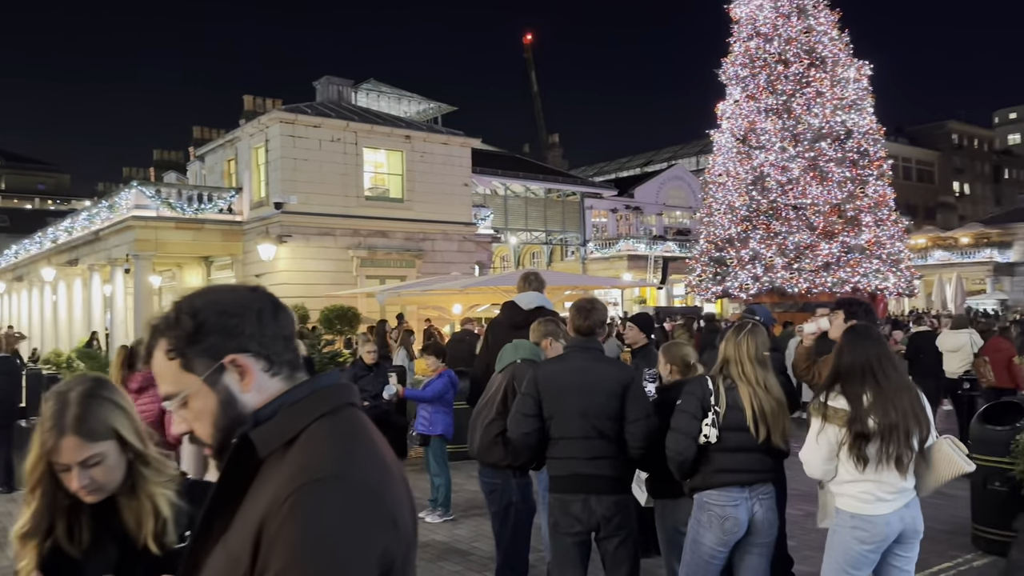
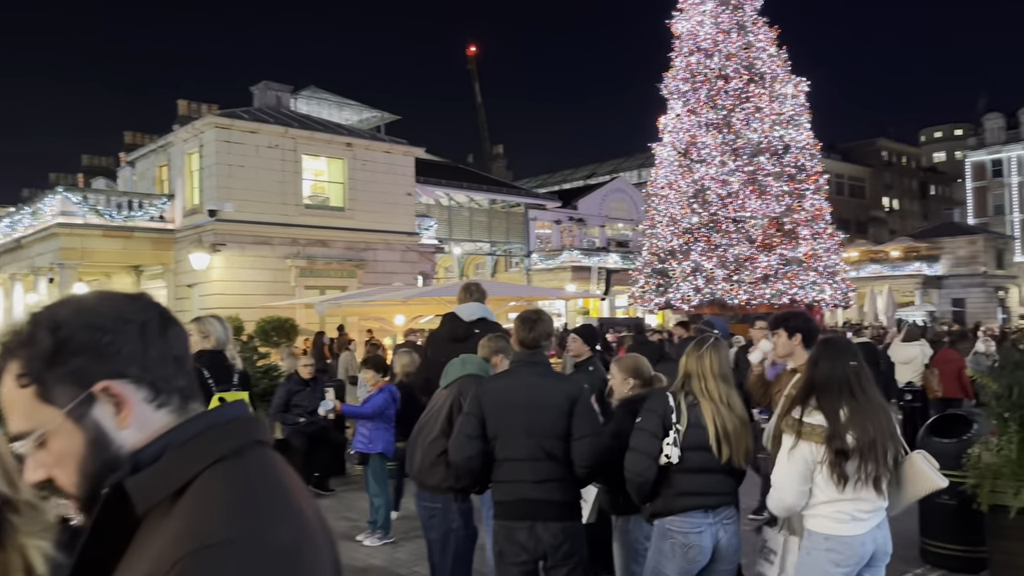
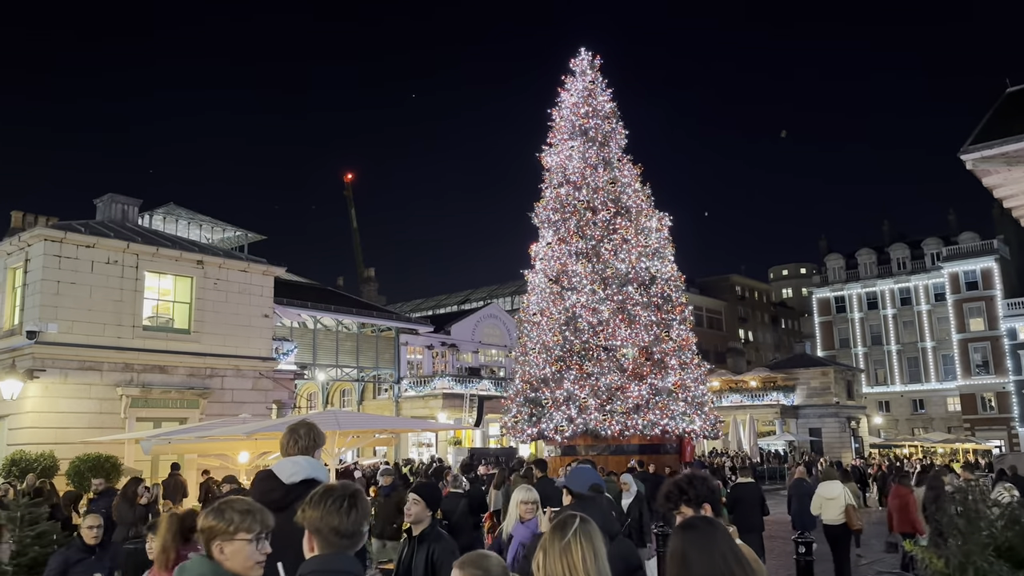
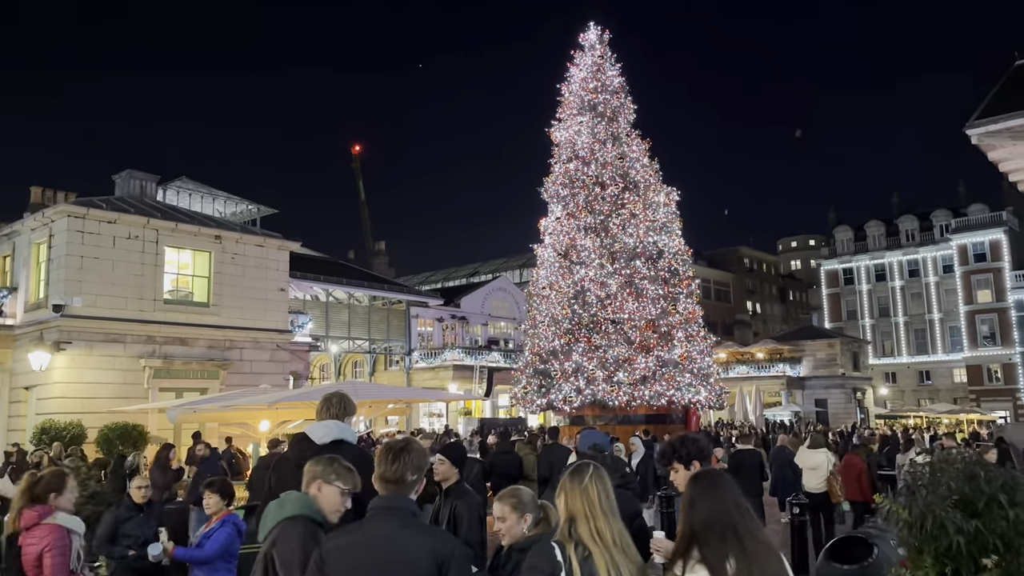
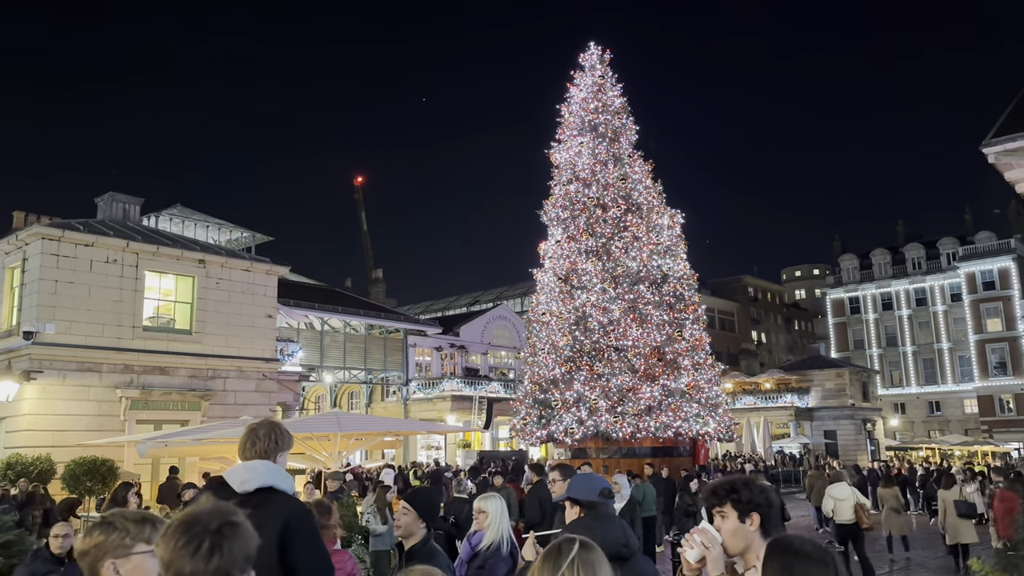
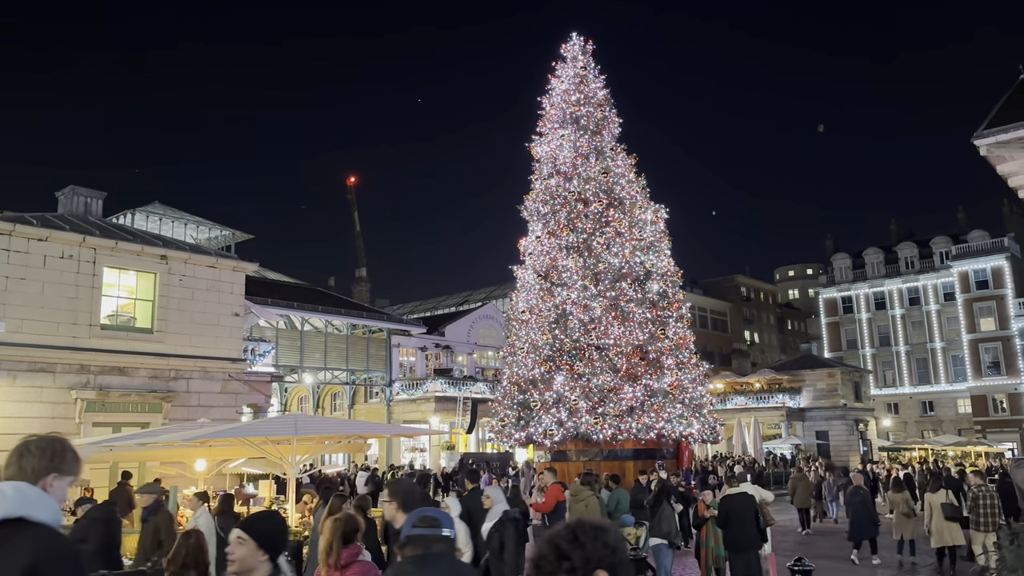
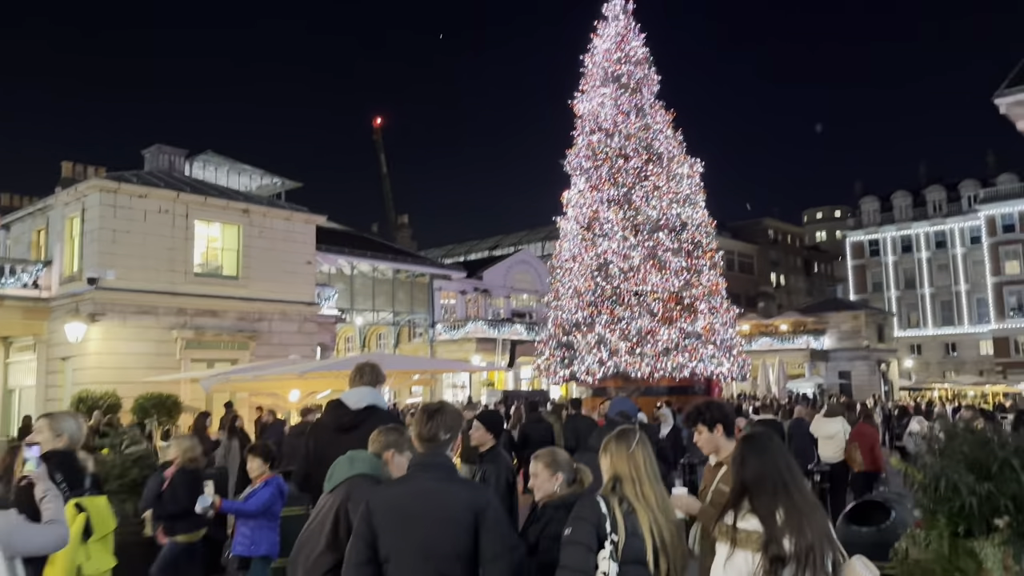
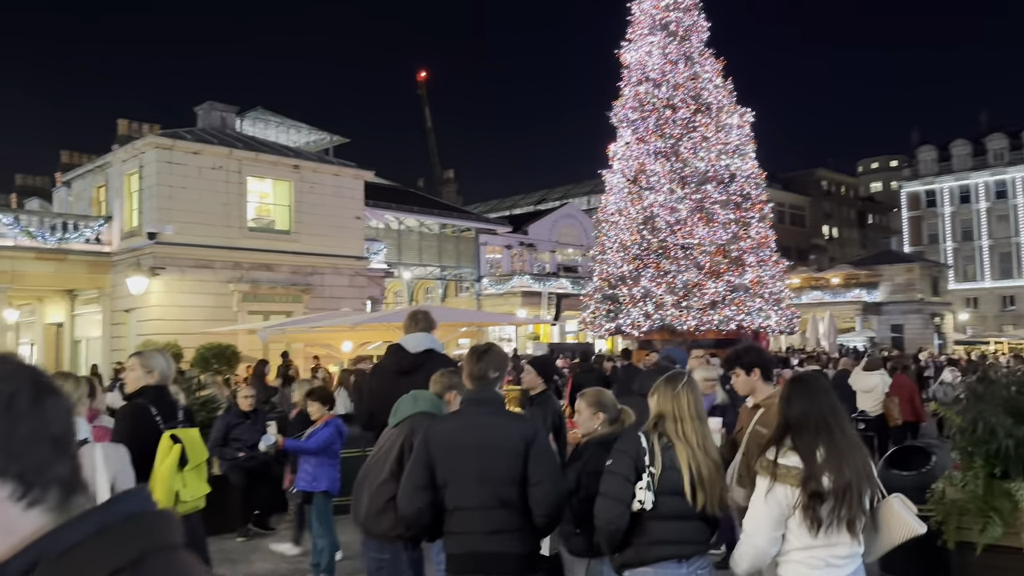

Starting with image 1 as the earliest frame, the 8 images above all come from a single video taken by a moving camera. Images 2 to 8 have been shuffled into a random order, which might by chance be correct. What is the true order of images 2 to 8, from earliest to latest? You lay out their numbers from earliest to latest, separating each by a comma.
2, 8, 7, 4, 3, 5, 6
